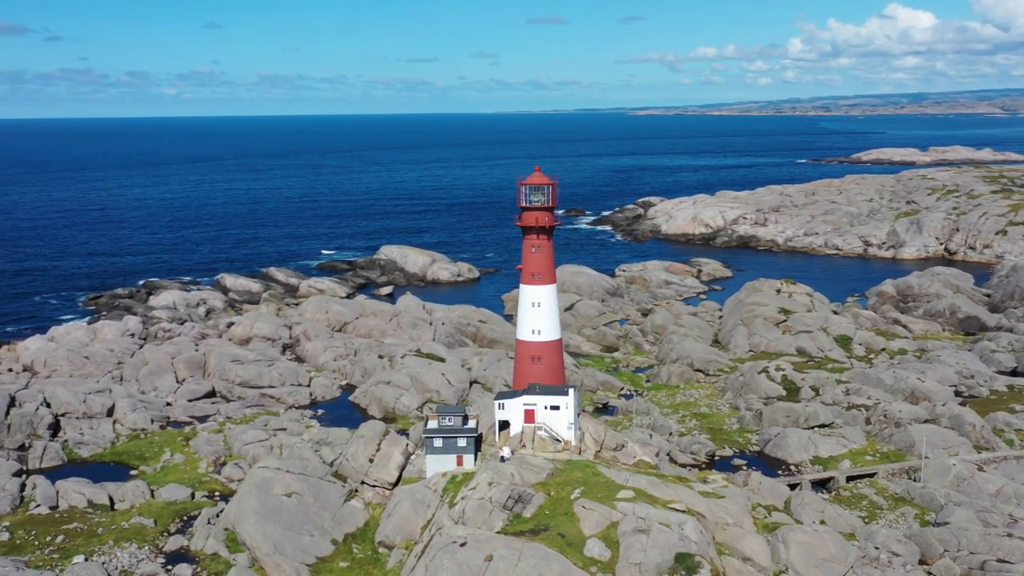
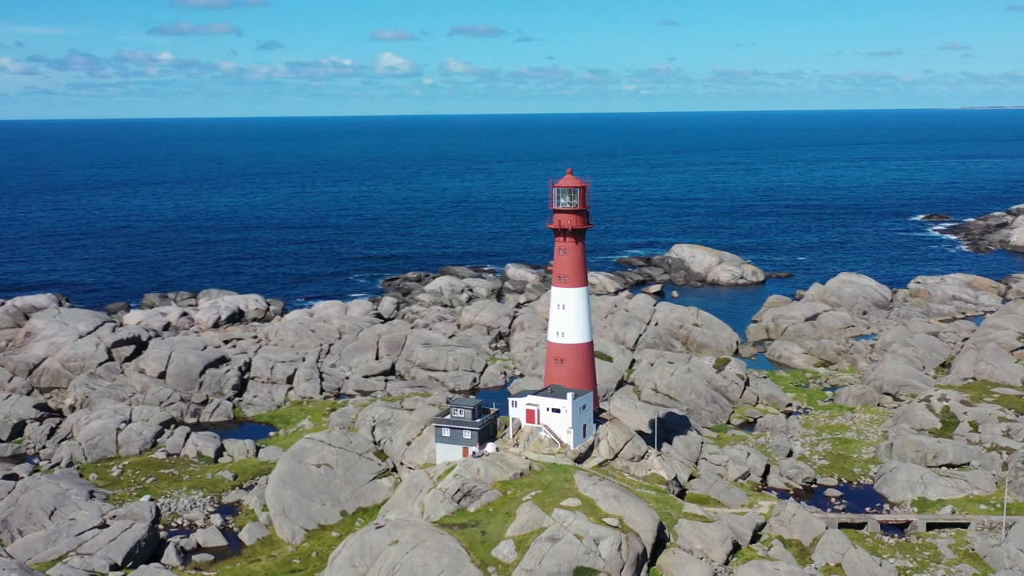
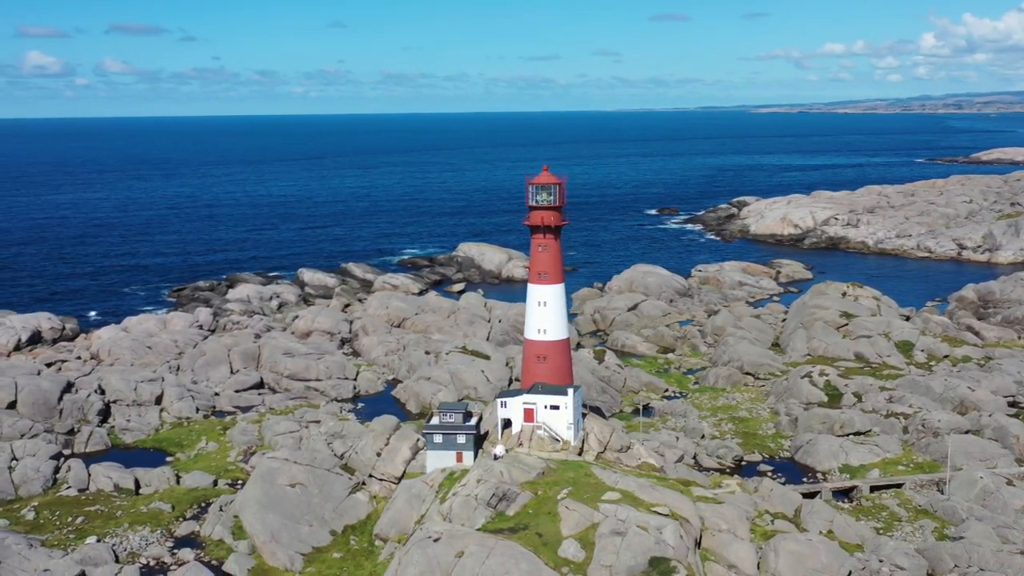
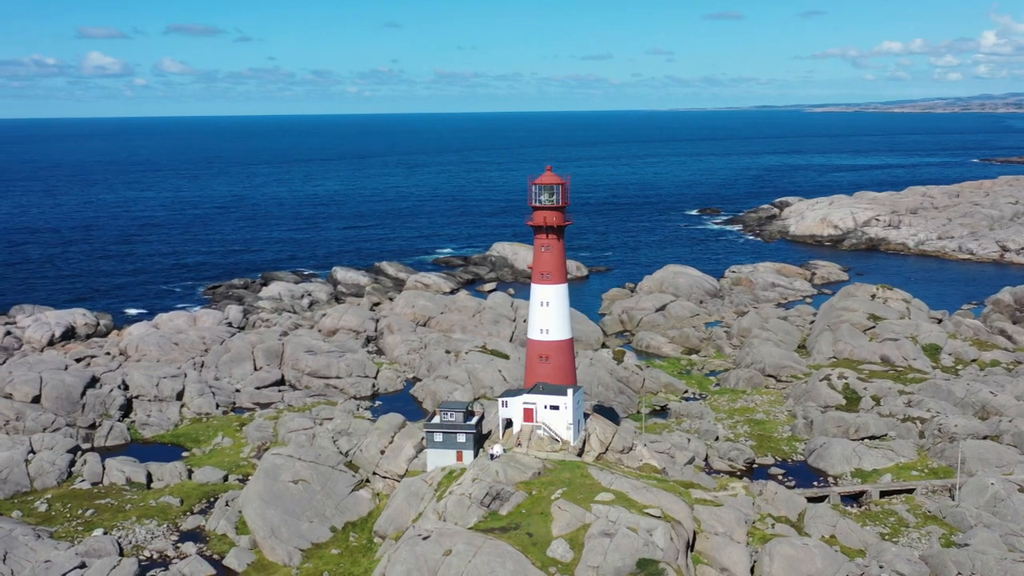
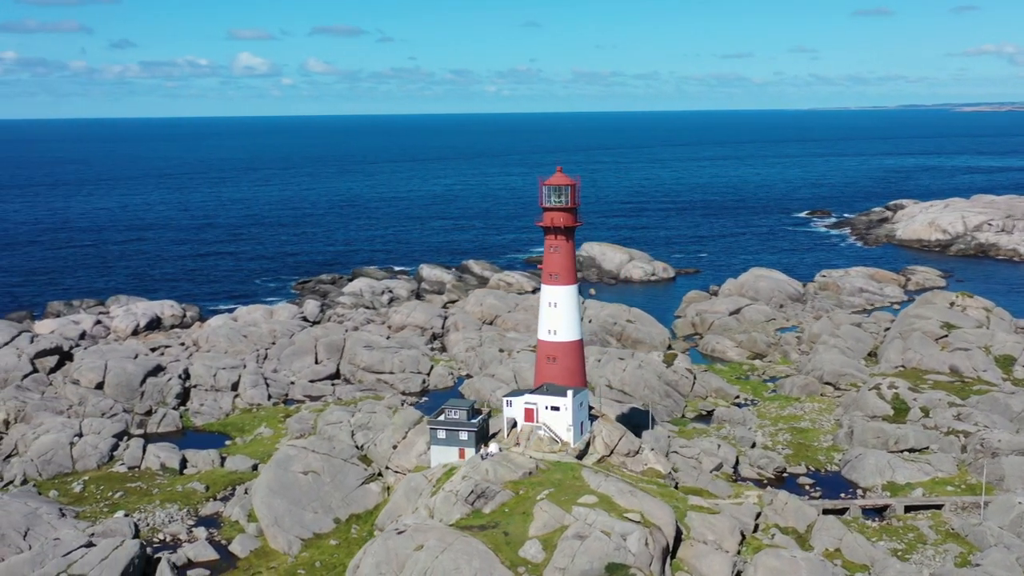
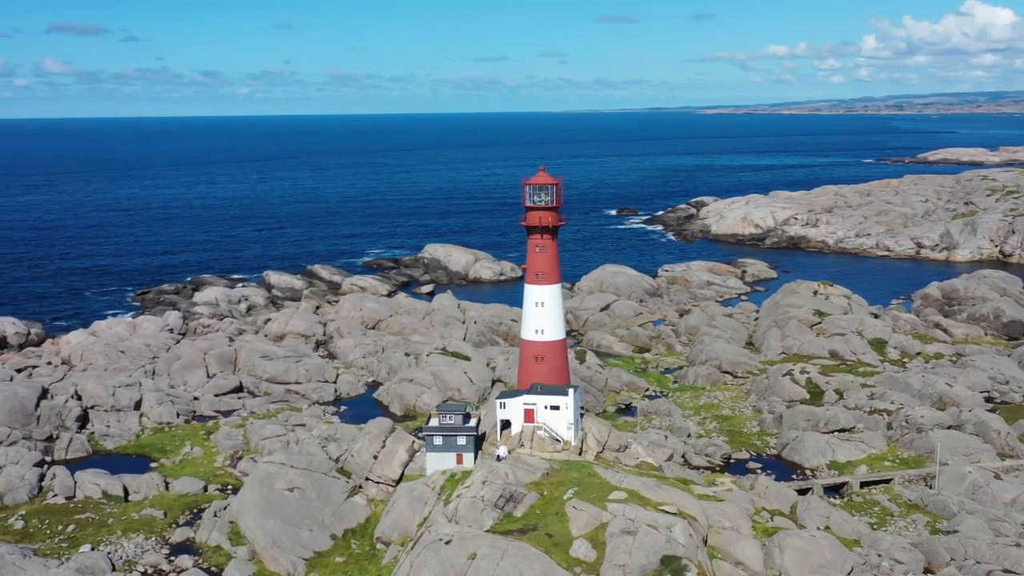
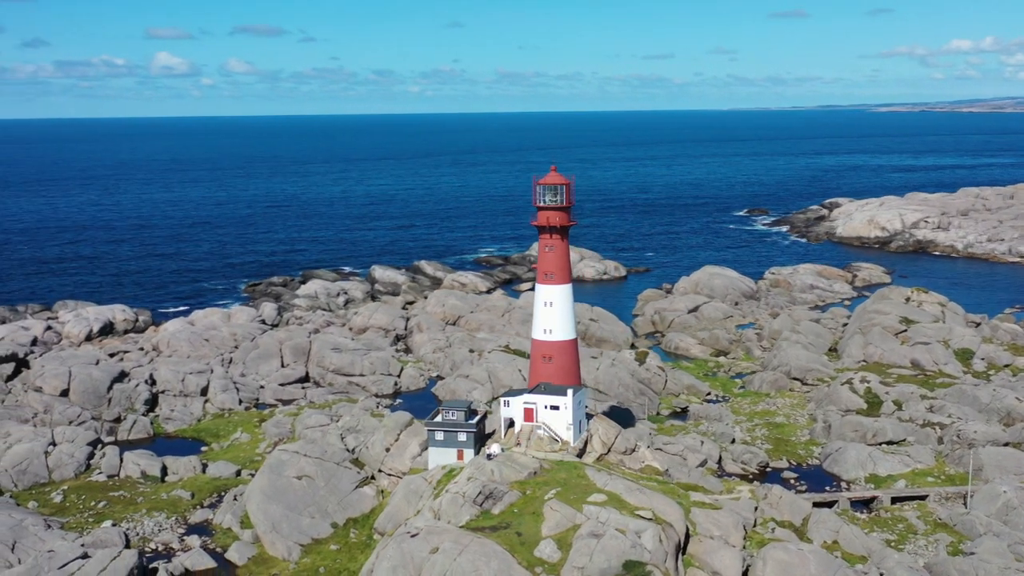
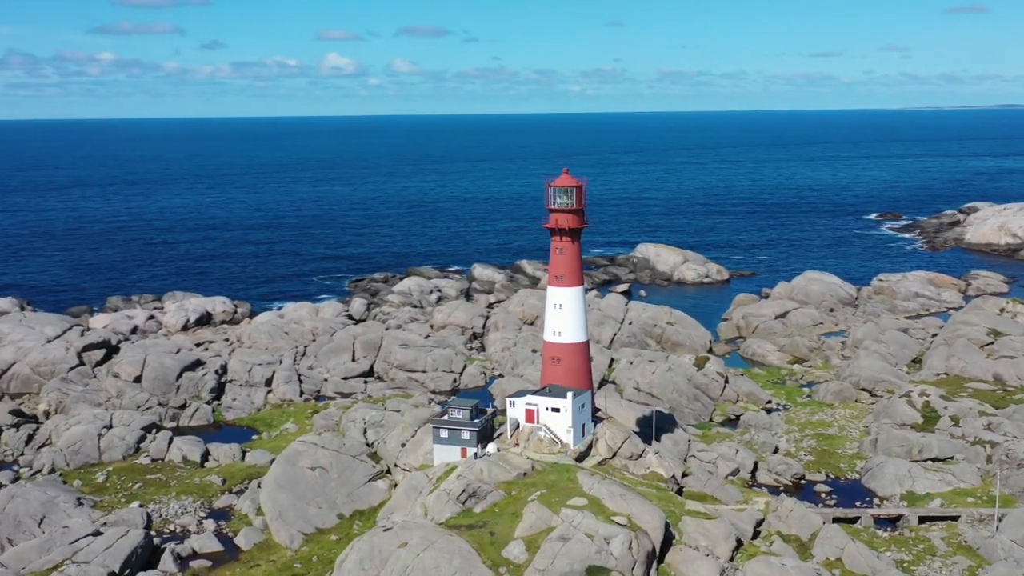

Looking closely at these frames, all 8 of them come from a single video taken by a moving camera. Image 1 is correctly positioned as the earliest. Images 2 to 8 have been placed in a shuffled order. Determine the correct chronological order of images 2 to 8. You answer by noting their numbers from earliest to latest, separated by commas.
6, 3, 4, 7, 5, 8, 2
